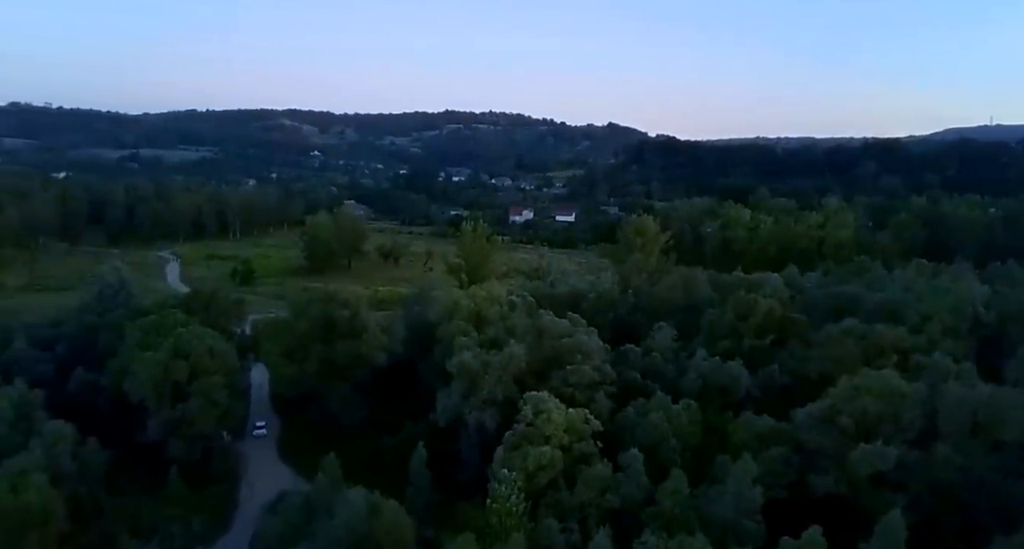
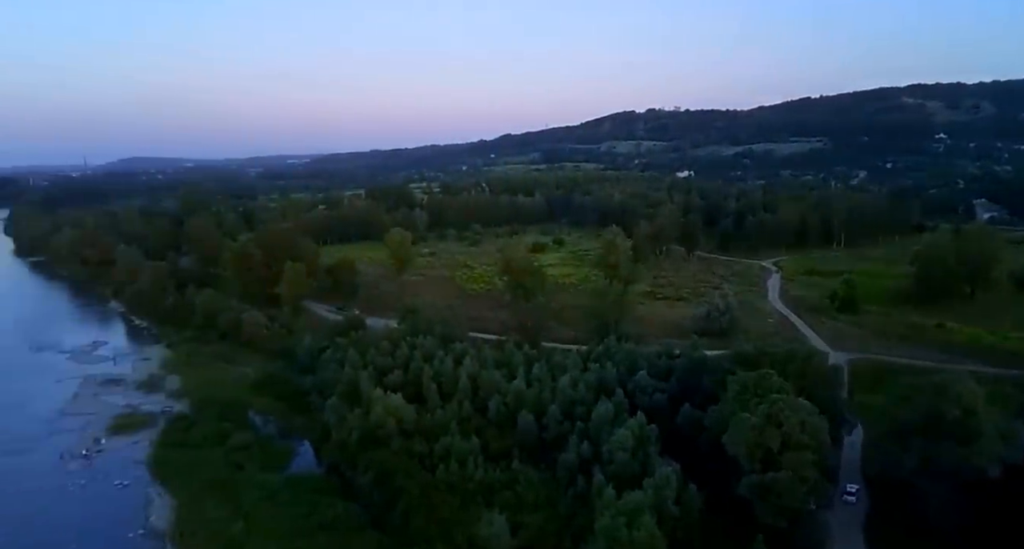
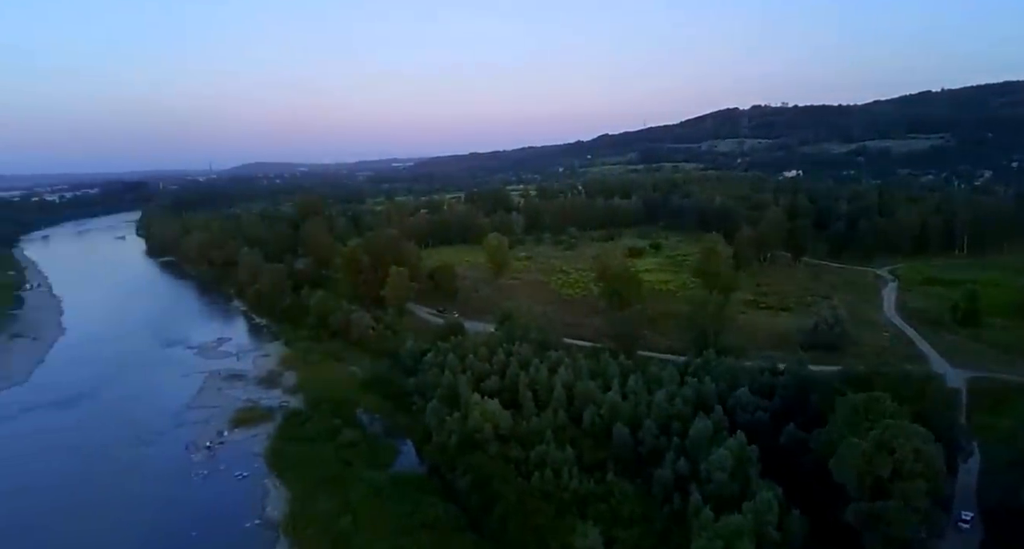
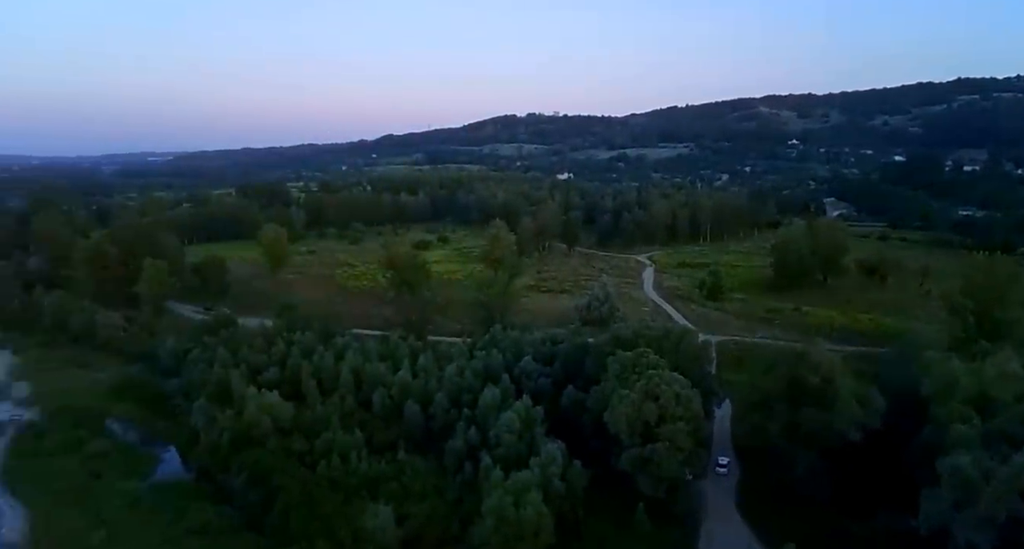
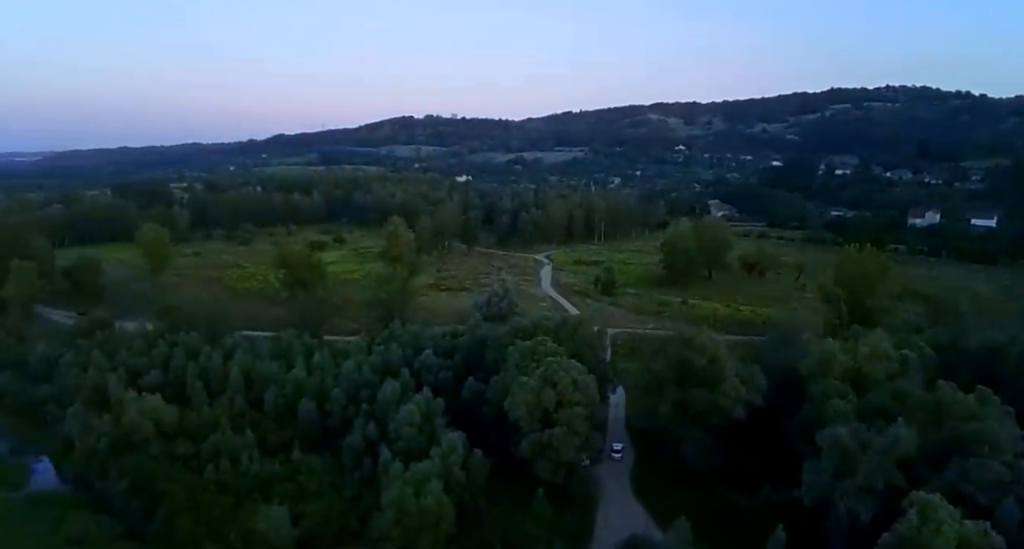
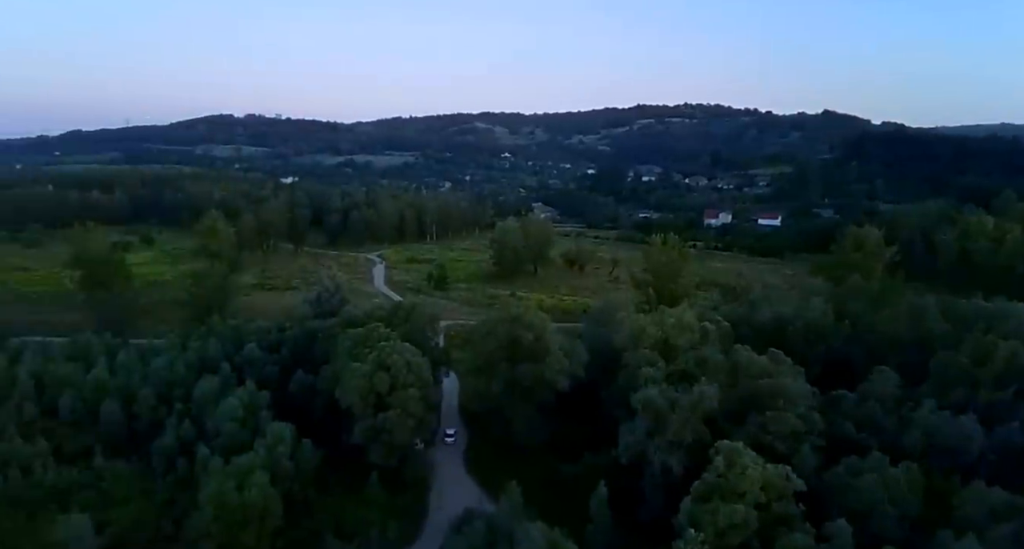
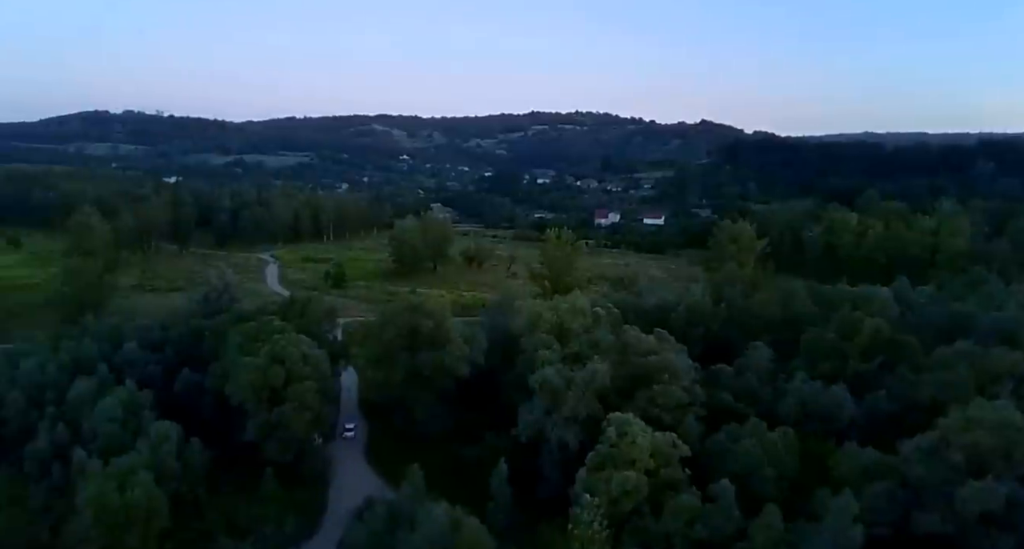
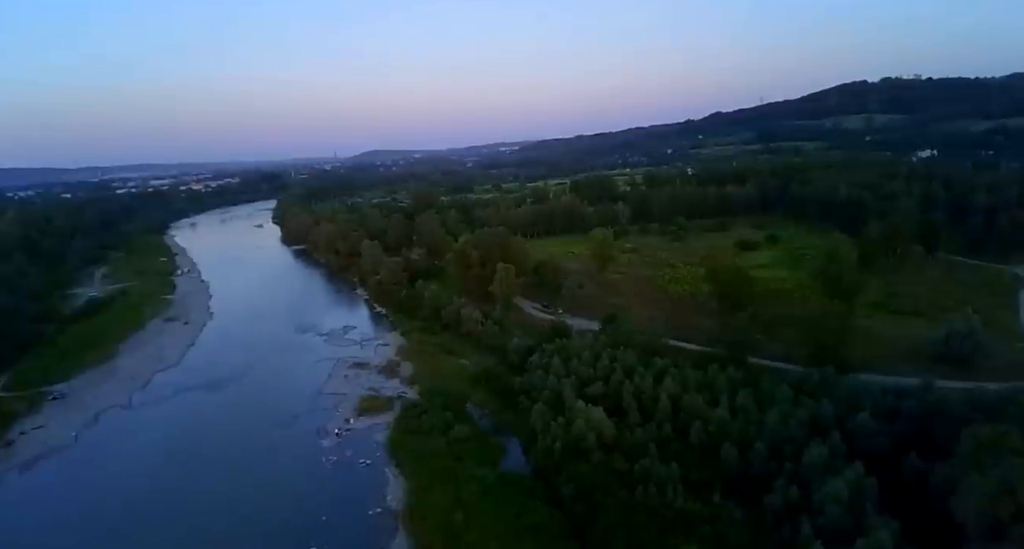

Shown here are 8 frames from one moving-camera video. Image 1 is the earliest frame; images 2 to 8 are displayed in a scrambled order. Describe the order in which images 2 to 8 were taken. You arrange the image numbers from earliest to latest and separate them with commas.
7, 6, 5, 4, 2, 3, 8
